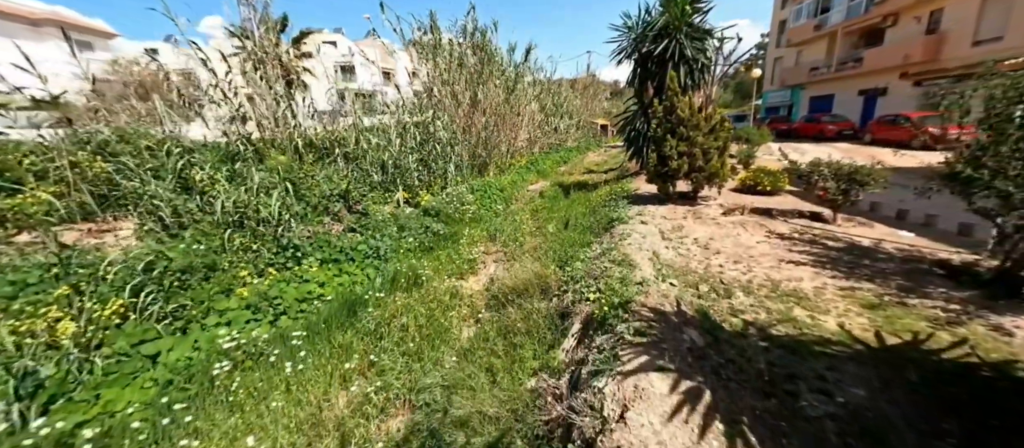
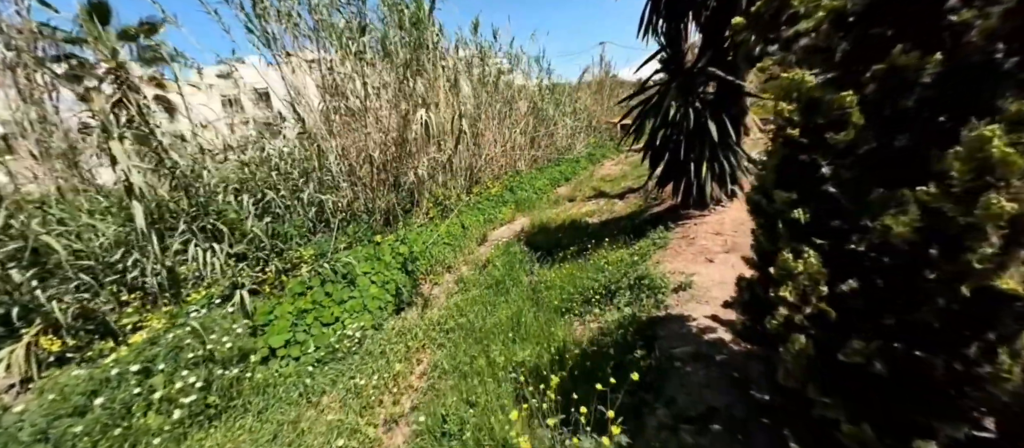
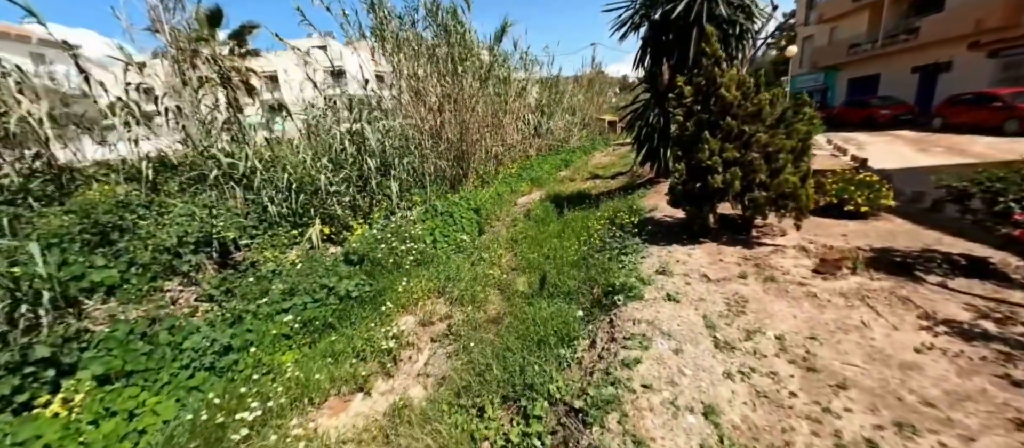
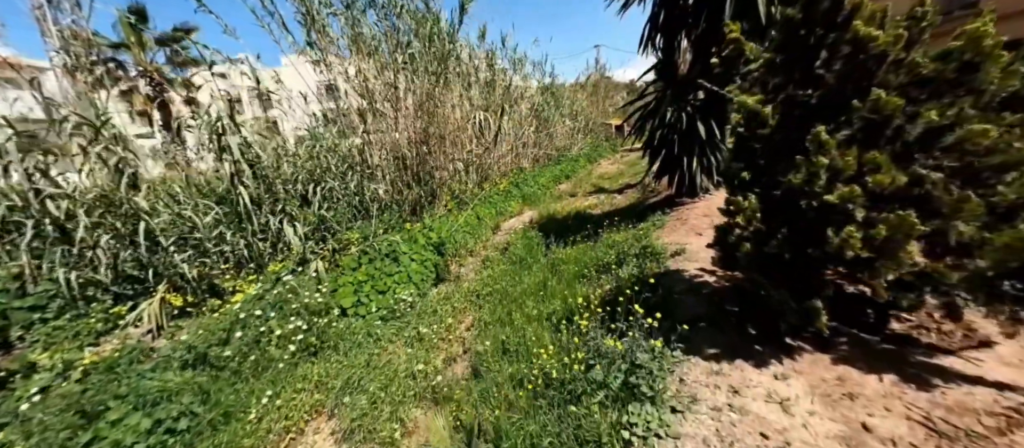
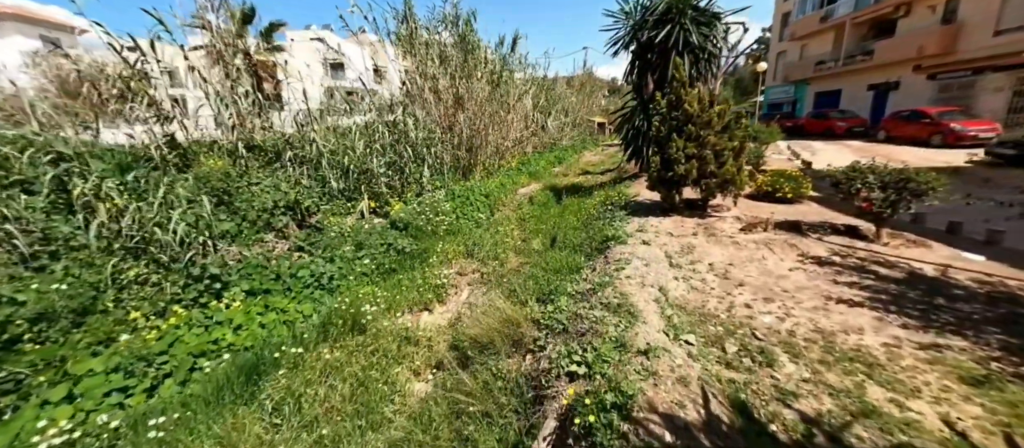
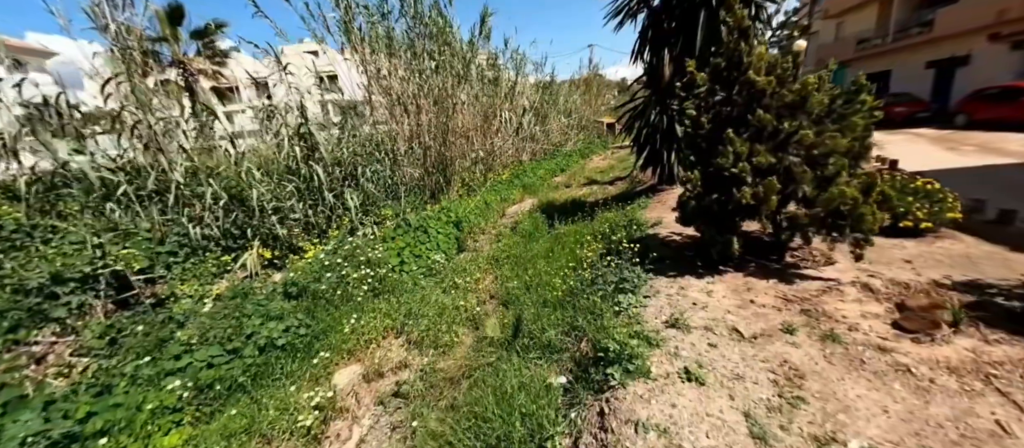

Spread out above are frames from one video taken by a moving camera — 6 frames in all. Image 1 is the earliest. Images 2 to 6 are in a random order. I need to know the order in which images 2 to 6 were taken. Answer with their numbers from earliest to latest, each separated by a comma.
5, 3, 6, 4, 2
